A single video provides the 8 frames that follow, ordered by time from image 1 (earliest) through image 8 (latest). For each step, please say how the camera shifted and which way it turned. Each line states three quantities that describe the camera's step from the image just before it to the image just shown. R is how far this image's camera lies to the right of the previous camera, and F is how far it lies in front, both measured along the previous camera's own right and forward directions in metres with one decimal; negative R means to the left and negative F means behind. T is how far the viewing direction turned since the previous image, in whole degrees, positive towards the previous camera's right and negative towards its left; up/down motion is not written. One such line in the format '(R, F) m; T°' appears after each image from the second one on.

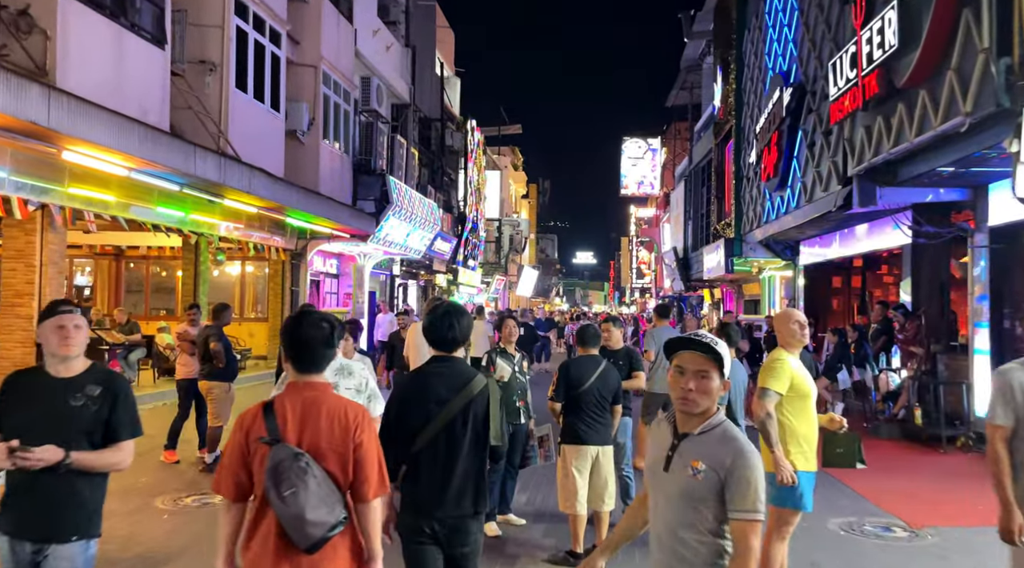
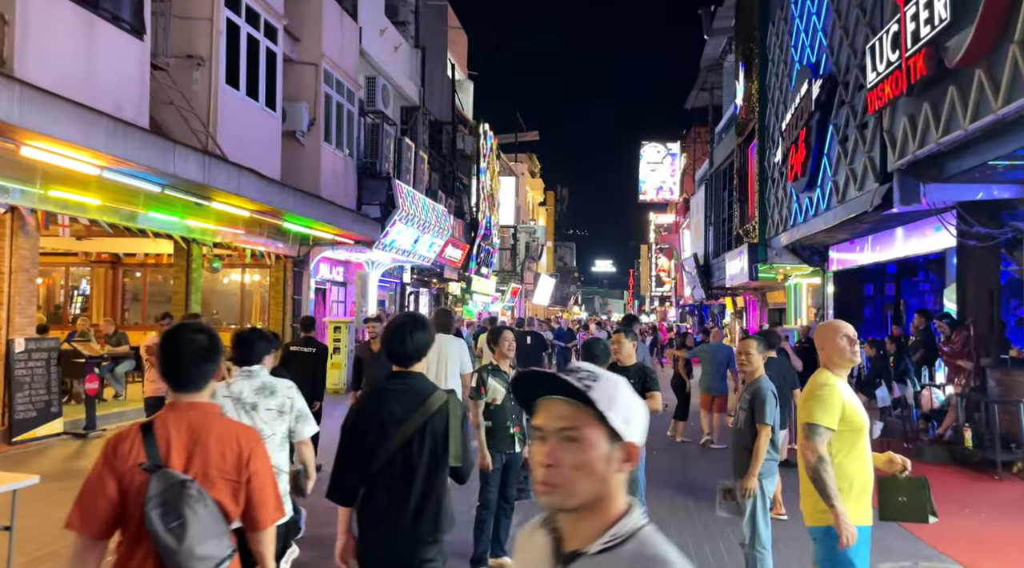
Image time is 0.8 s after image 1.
(+0.2, +1.0) m; -1°
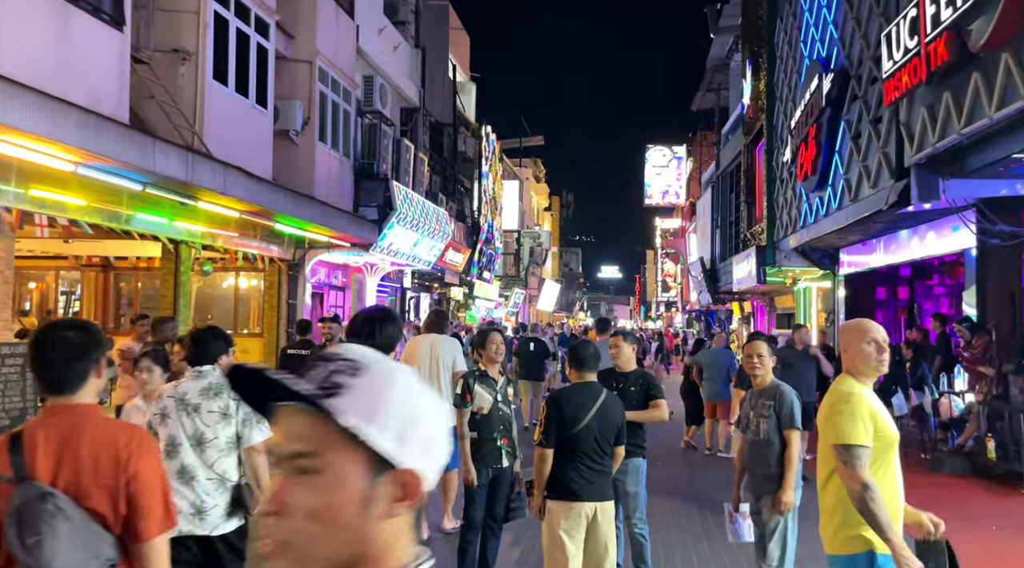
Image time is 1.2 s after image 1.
(+0.1, +0.5) m; 0°
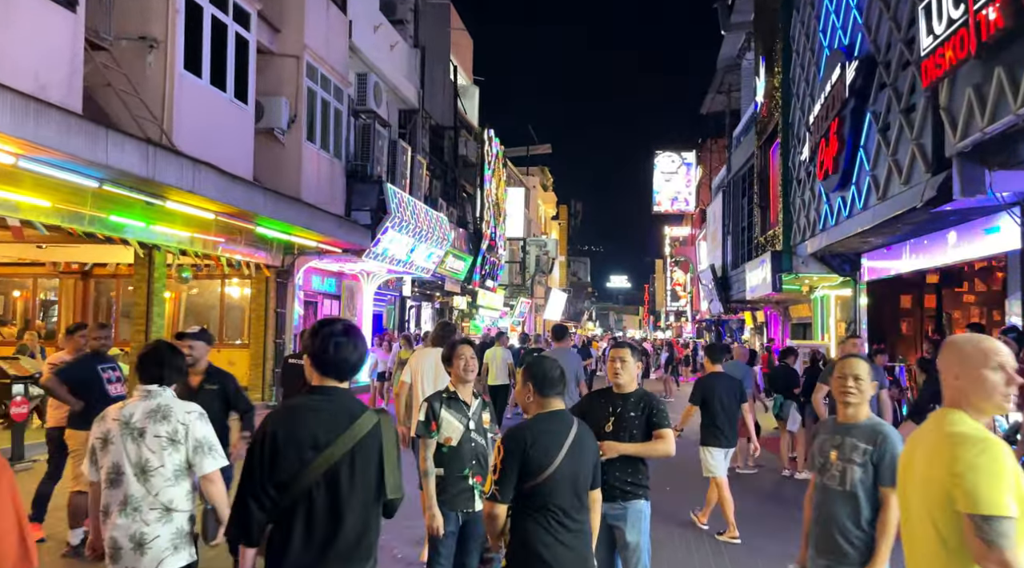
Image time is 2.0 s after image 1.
(+0.2, +1.1) m; -1°
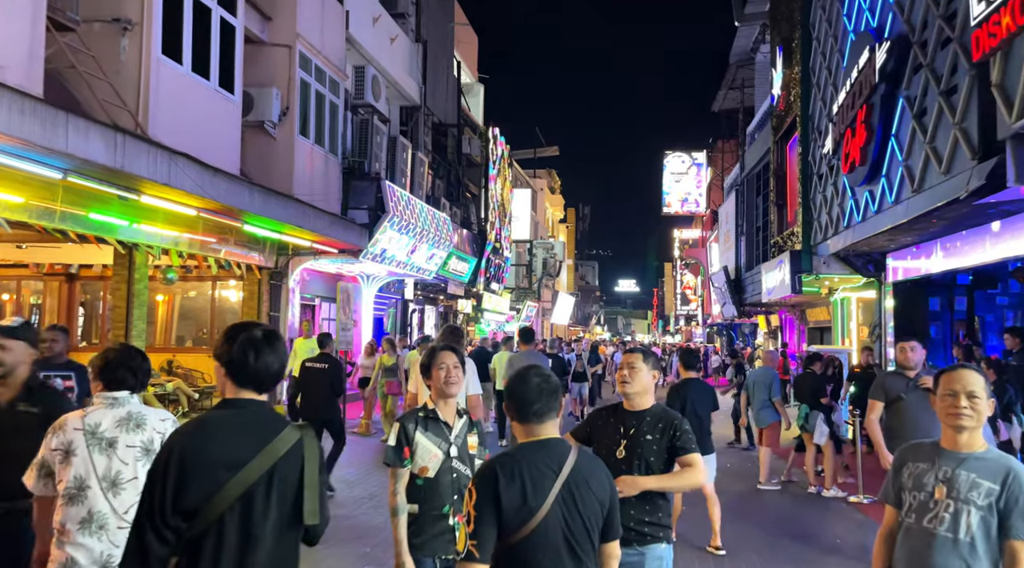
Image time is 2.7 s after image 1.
(+0.1, +0.9) m; -1°
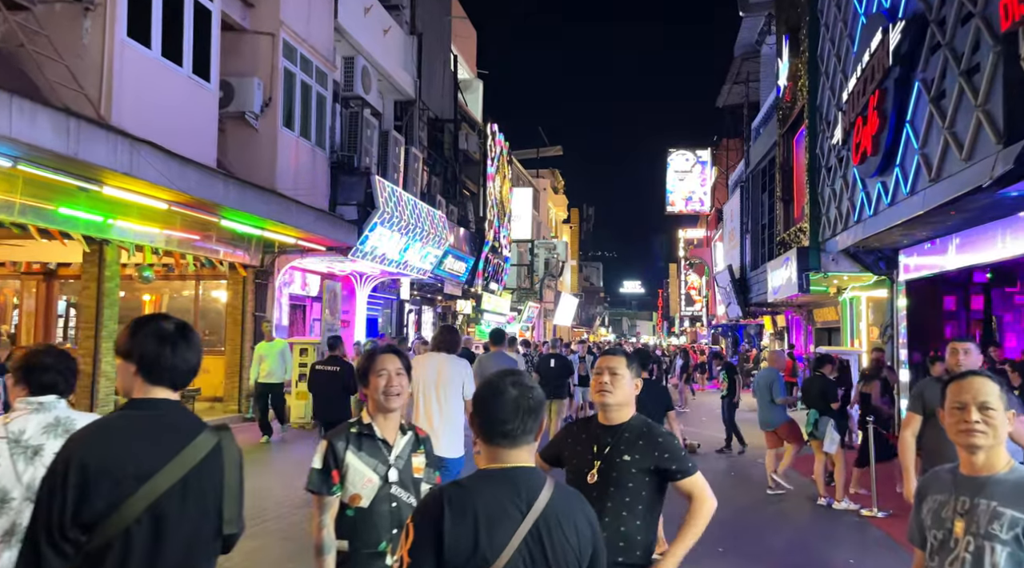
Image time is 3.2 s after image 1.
(+0.2, +0.7) m; 0°
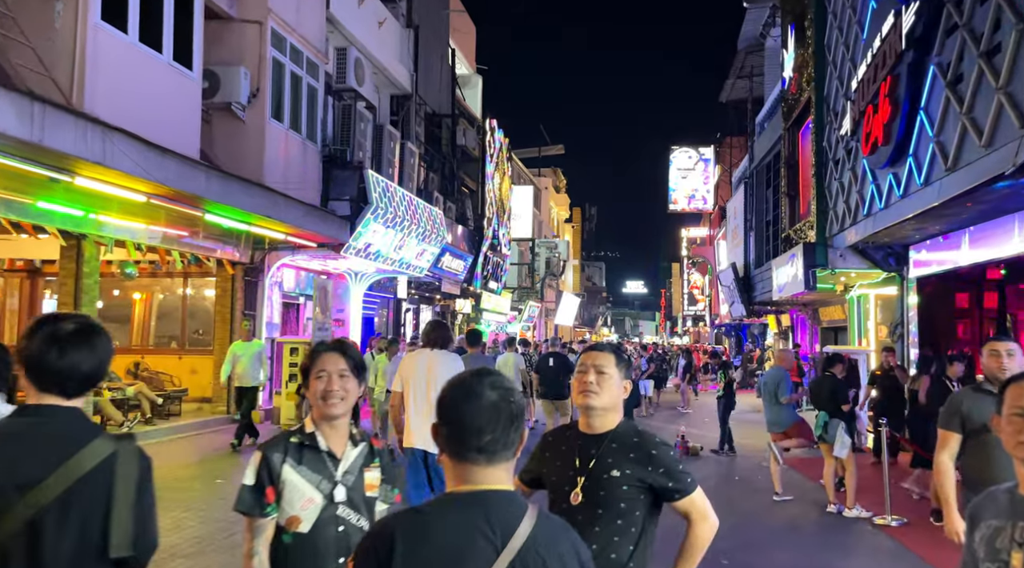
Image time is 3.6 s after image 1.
(+0.1, +0.5) m; 0°
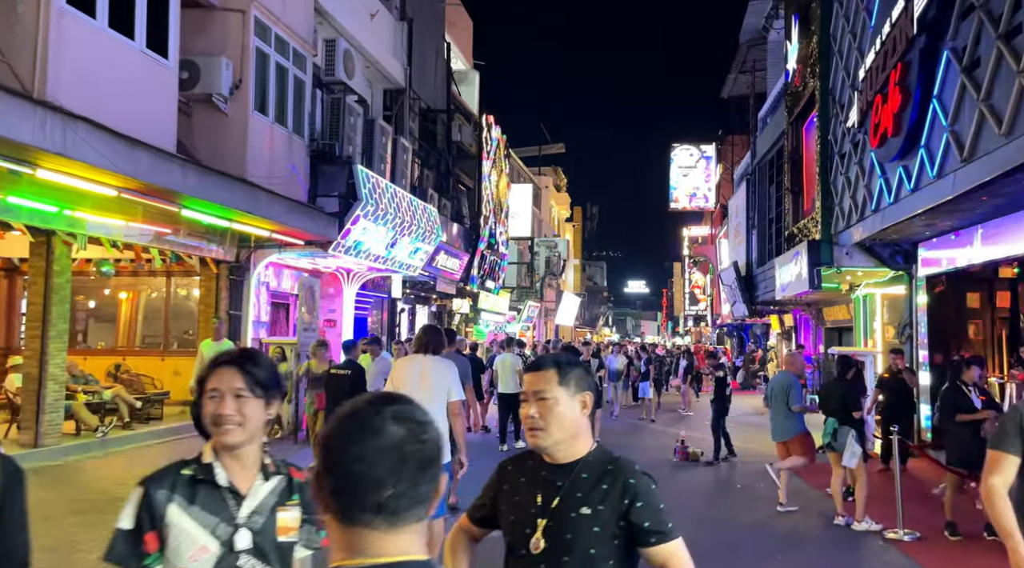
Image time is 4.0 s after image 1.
(+0.1, +0.5) m; 0°
